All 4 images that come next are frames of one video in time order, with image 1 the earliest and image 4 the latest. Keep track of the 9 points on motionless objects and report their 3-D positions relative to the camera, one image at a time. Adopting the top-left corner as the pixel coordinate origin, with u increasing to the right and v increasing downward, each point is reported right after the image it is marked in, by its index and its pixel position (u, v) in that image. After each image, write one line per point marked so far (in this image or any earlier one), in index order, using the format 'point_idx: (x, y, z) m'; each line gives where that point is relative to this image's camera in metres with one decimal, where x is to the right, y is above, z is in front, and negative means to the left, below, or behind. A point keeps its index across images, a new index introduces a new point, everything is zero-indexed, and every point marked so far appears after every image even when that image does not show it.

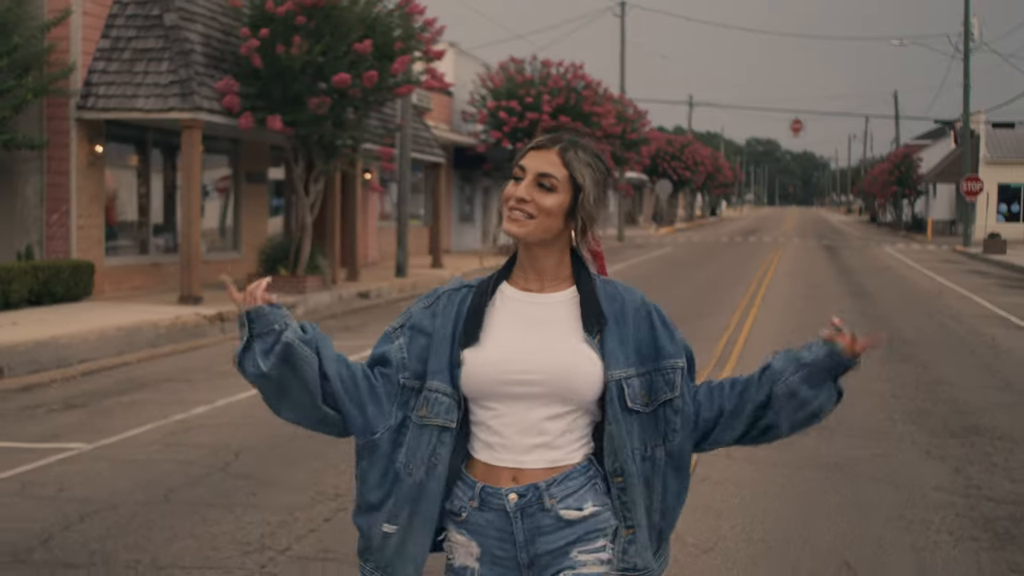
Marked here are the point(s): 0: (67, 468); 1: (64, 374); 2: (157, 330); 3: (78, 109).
0: (-2.7, -1.1, +7.9) m
1: (-4.5, -0.8, +13.1) m
2: (-4.2, -0.5, +15.6) m
3: (-6.2, +2.6, +18.6) m
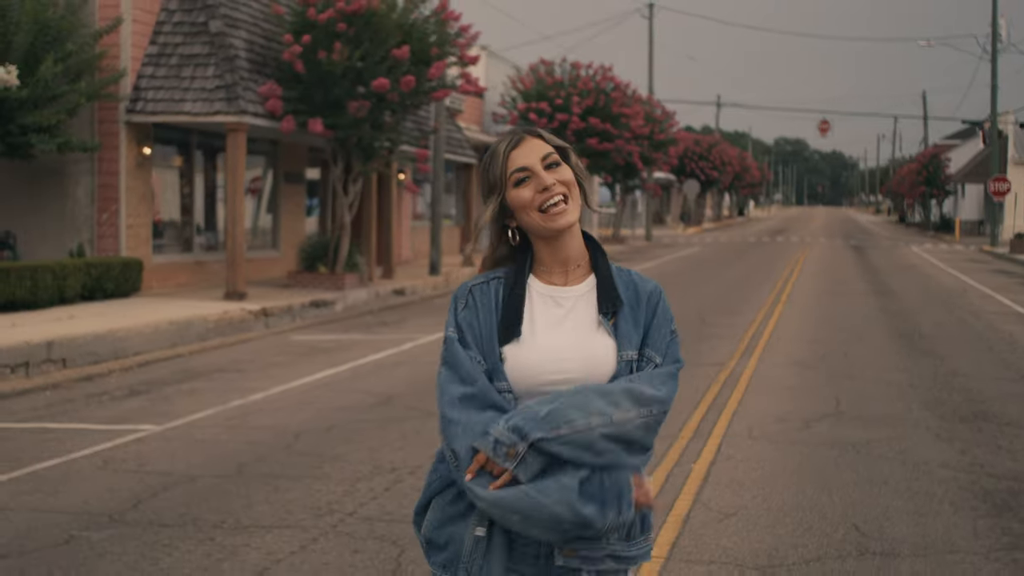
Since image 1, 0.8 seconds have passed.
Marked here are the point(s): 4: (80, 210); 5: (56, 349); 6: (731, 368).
0: (-2.4, -1.0, +8.6) m
1: (-4.1, -0.8, +13.8) m
2: (-3.8, -0.5, +16.3) m
3: (-5.7, +2.6, +19.4) m
4: (-6.5, +1.2, +19.7) m
5: (-4.6, -0.6, +13.3) m
6: (+2.1, -0.8, +12.3) m
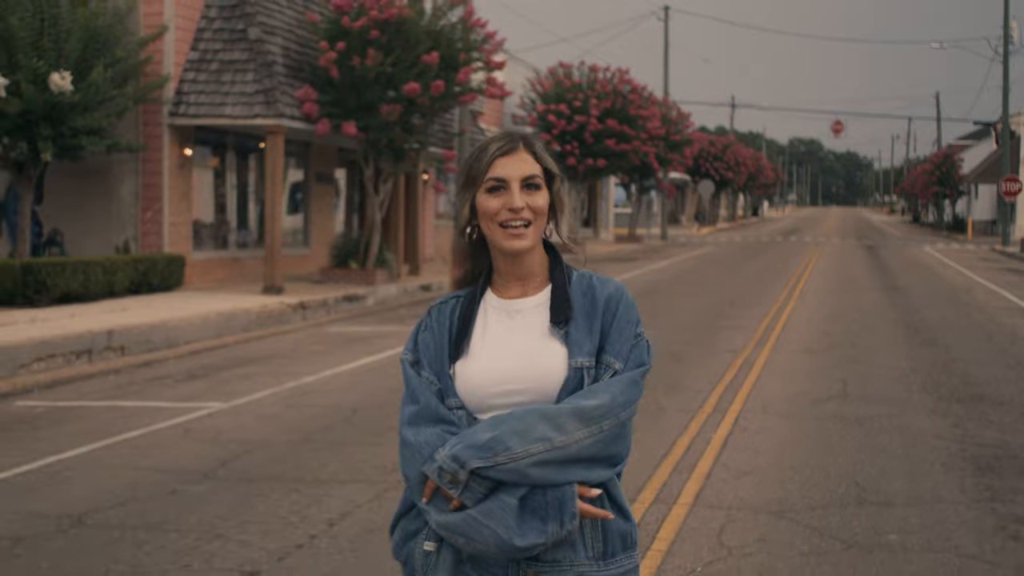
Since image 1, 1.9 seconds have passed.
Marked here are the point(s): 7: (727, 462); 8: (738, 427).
0: (-2.1, -1.0, +9.5) m
1: (-3.8, -0.7, +14.8) m
2: (-3.5, -0.4, +17.3) m
3: (-5.3, +2.7, +20.3) m
4: (-6.1, +1.3, +20.7) m
5: (-4.3, -0.5, +14.2) m
6: (+2.4, -0.7, +13.2) m
7: (+1.2, -1.0, +7.5) m
8: (+1.5, -0.9, +8.7) m
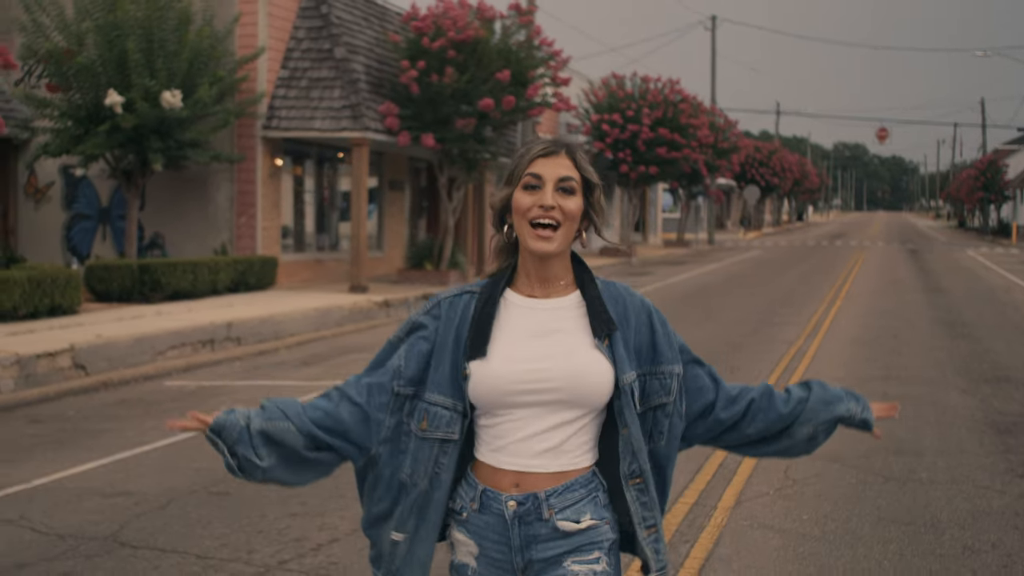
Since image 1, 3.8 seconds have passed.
0: (-1.4, -0.9, +11.2) m
1: (-2.9, -0.7, +16.5) m
2: (-2.5, -0.3, +19.0) m
3: (-4.2, +2.7, +22.1) m
4: (-5.0, +1.3, +22.5) m
5: (-3.4, -0.5, +16.0) m
6: (+3.2, -0.7, +14.8) m
7: (+1.9, -0.9, +9.1) m
8: (+2.2, -0.9, +10.3) m
